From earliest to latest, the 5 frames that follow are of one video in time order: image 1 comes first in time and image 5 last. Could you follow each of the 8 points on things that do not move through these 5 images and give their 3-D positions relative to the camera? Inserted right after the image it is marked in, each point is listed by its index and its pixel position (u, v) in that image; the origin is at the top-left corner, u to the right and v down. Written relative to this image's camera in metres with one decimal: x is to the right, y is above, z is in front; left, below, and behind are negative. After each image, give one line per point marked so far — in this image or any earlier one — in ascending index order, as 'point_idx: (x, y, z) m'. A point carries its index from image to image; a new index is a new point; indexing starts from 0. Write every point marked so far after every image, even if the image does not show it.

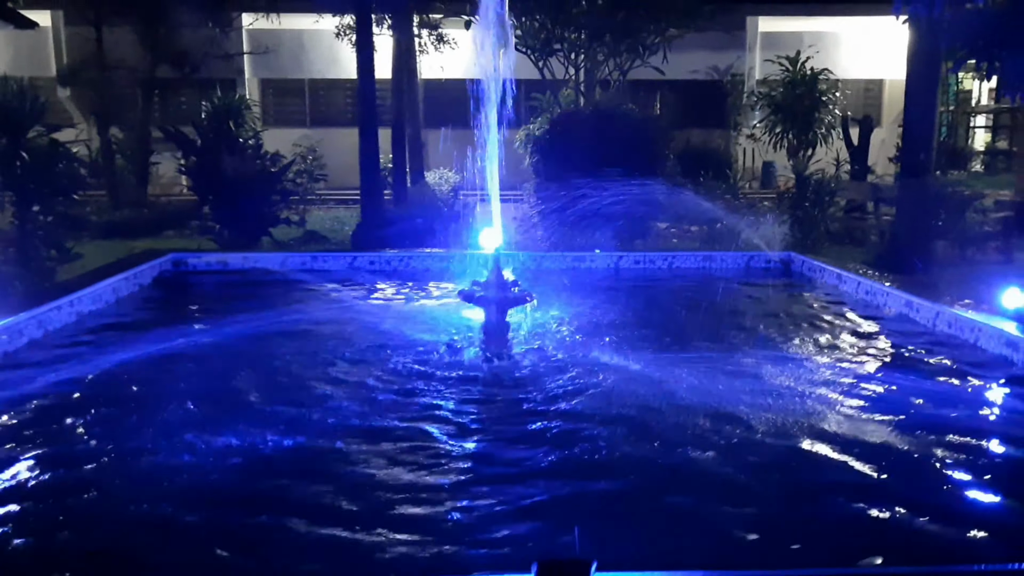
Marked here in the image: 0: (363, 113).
0: (-1.8, +2.2, +10.8) m
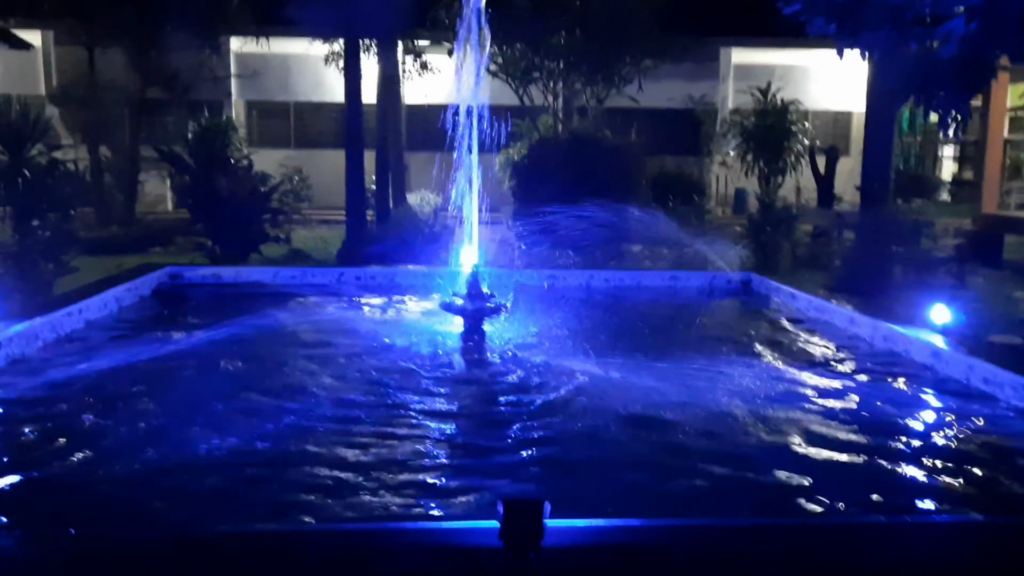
0: (-2.1, +2.0, +11.2) m
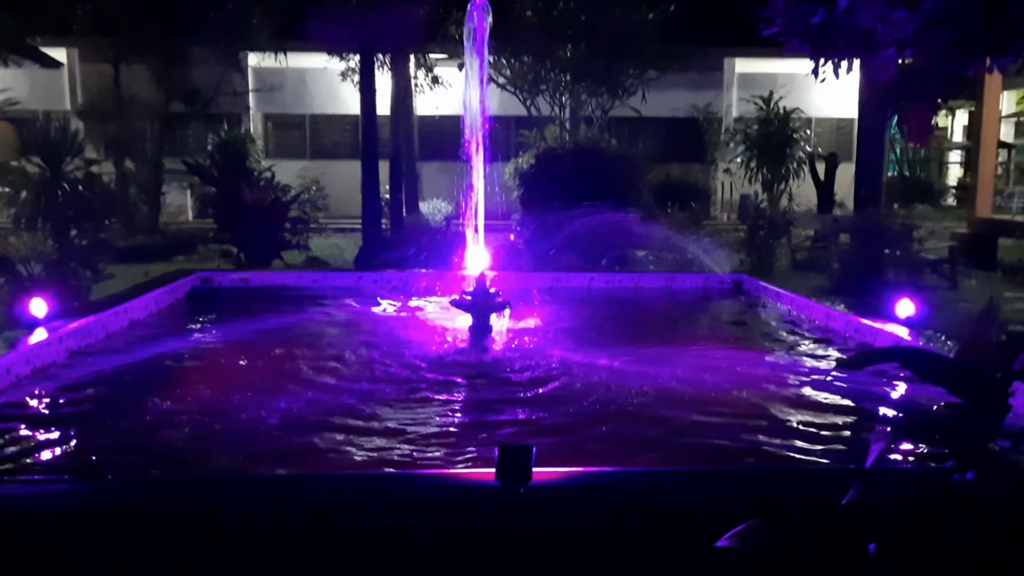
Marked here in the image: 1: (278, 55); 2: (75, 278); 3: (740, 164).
0: (-2.0, +1.9, +11.8) m
1: (-4.6, +4.6, +17.3) m
2: (-4.3, +0.1, +8.7) m
3: (+4.4, +2.3, +16.5) m
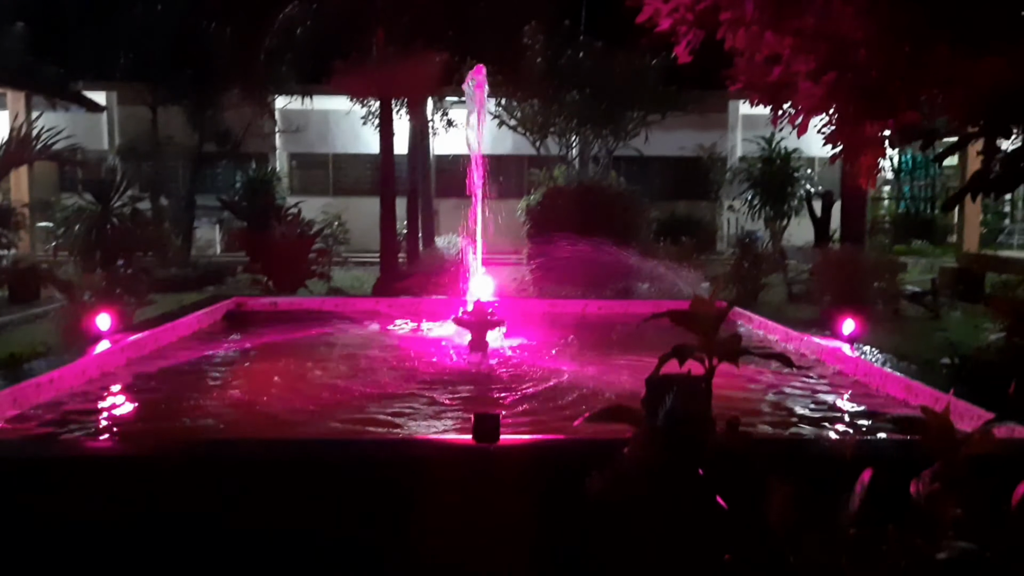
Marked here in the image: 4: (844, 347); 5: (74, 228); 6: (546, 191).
0: (-1.9, +1.5, +12.8) m
1: (-4.4, +4.0, +18.5) m
2: (-4.3, -0.1, +9.7) m
3: (+4.6, +1.7, +17.4) m
4: (+2.6, -0.5, +6.8) m
5: (-5.5, +0.8, +11.1) m
6: (+0.6, +1.6, +14.4) m
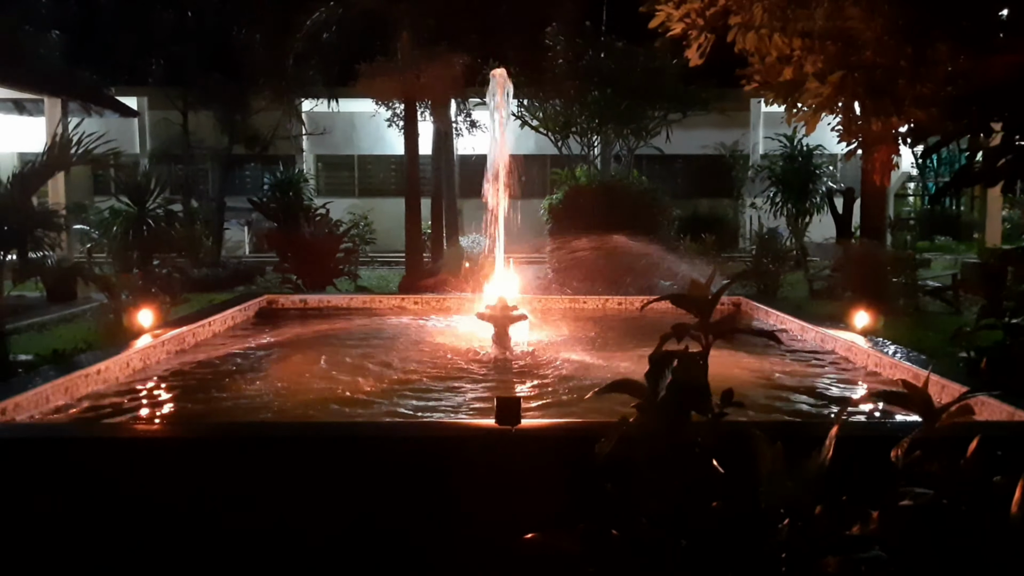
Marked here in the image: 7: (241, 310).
0: (-1.5, +1.5, +13.1) m
1: (-3.9, +4.0, +18.9) m
2: (-4.0, -0.1, +10.0) m
3: (+5.0, +1.8, +17.5) m
4: (+2.7, -0.4, +7.0) m
5: (-5.2, +0.8, +11.5) m
6: (+0.9, +1.6, +14.7) m
7: (-2.8, -0.3, +9.2) m
